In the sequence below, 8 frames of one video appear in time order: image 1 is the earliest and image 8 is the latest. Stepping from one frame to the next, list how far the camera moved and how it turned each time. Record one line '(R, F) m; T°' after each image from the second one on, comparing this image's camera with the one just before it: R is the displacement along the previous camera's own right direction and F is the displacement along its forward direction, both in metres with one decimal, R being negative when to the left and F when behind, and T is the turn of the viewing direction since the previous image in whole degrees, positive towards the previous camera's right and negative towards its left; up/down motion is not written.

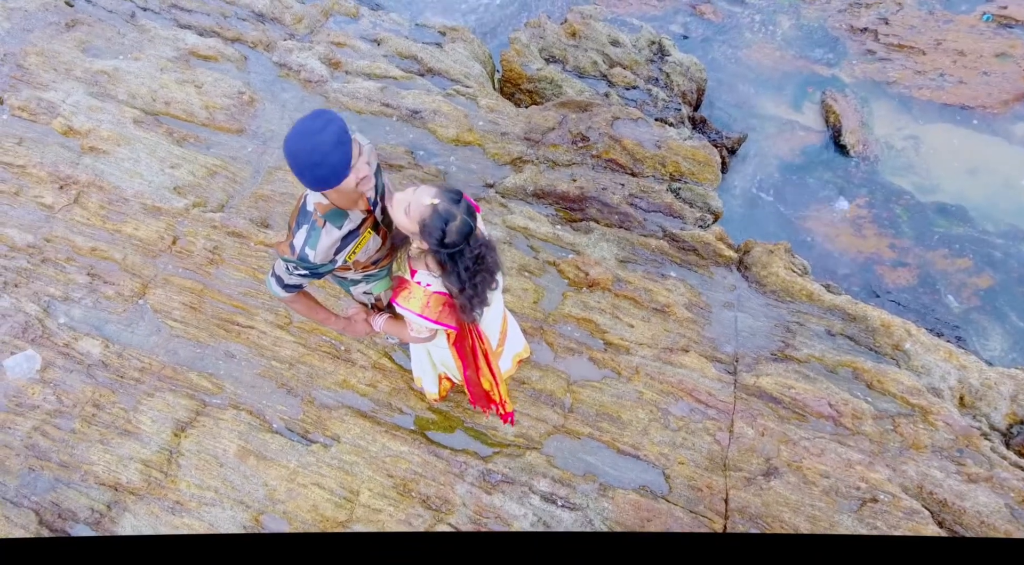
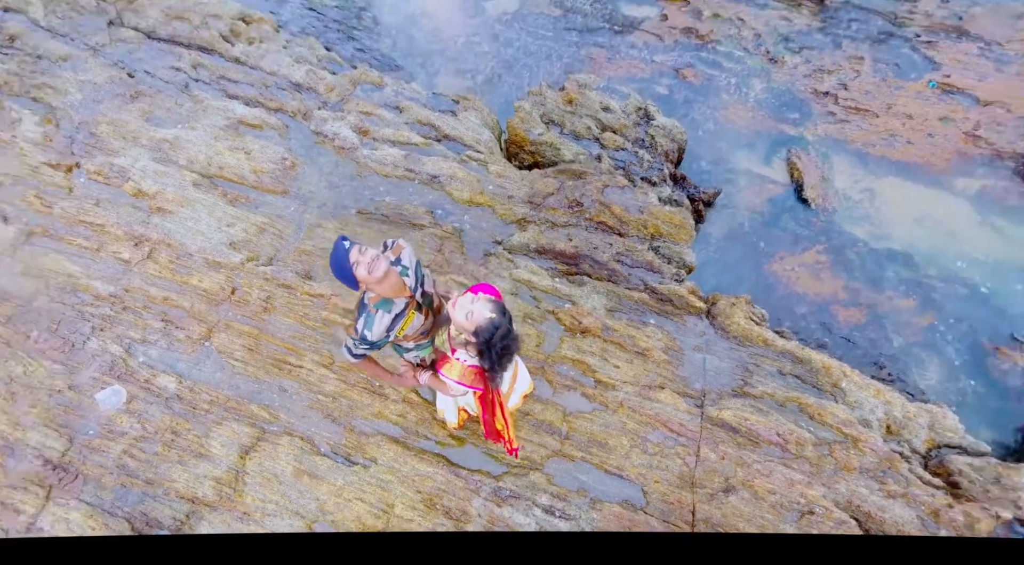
(0.0, -0.9) m; 0°
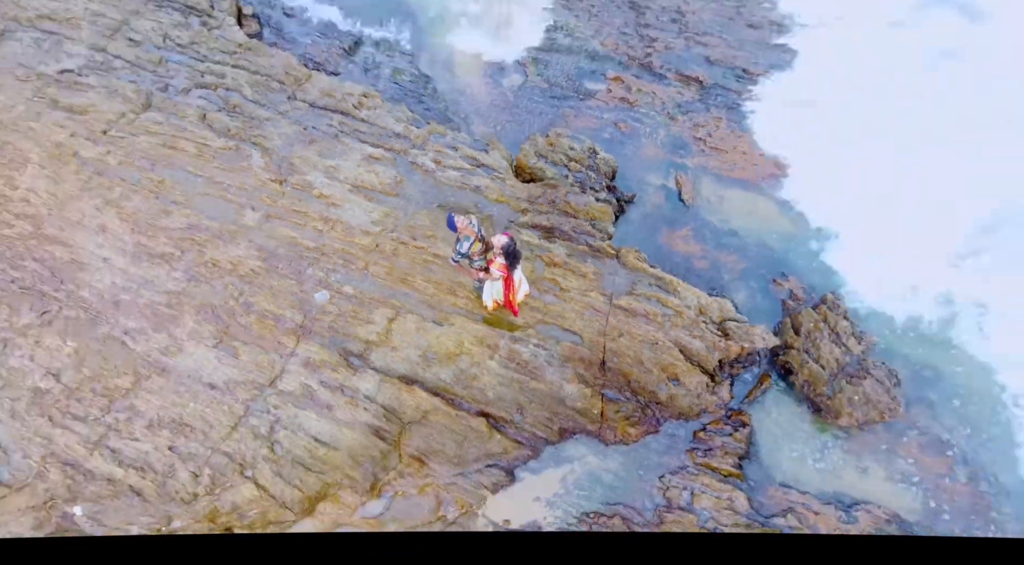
(-0.1, -5.4) m; 0°
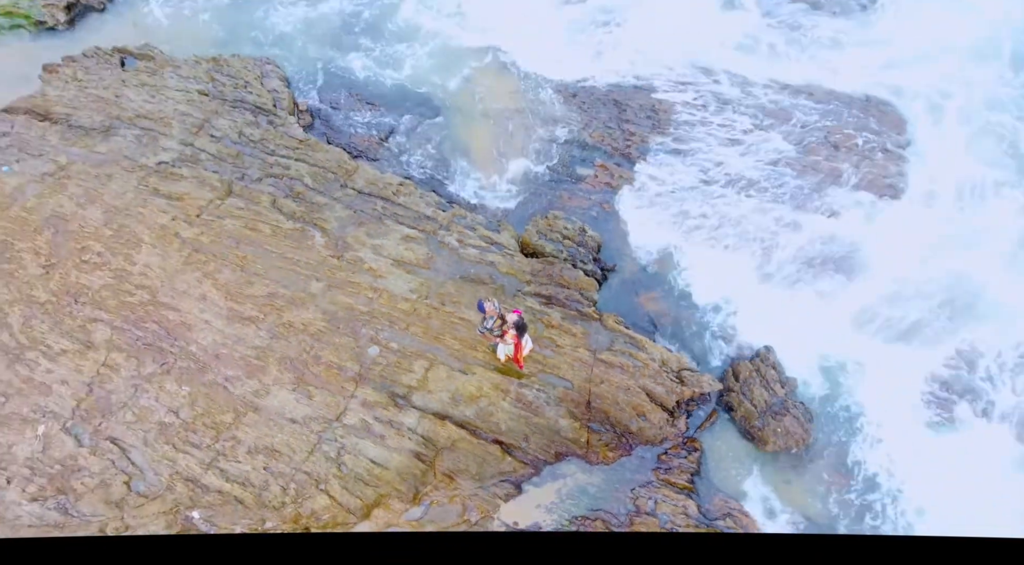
(-0.1, -3.2) m; 0°
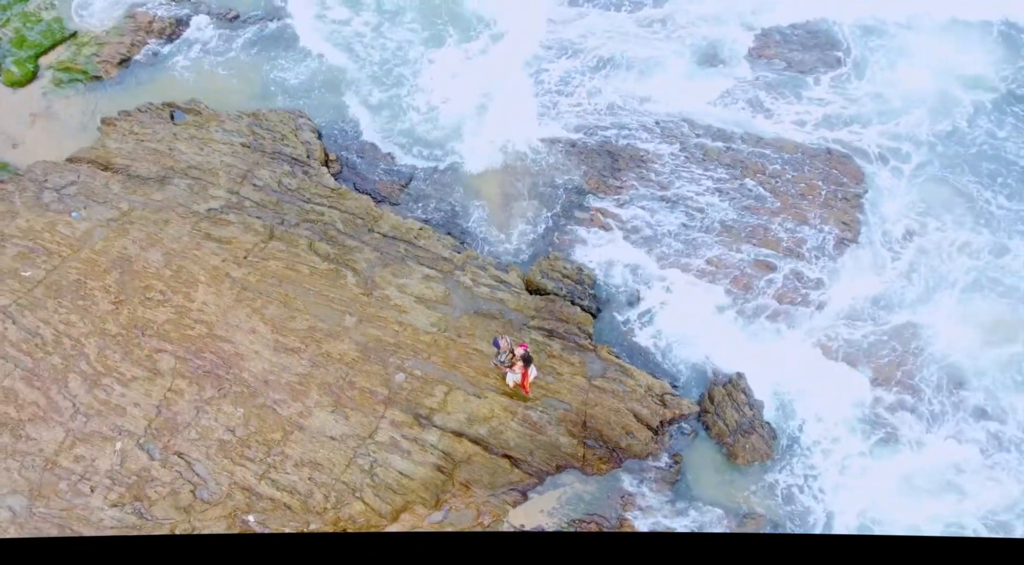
(-0.1, -2.3) m; 0°
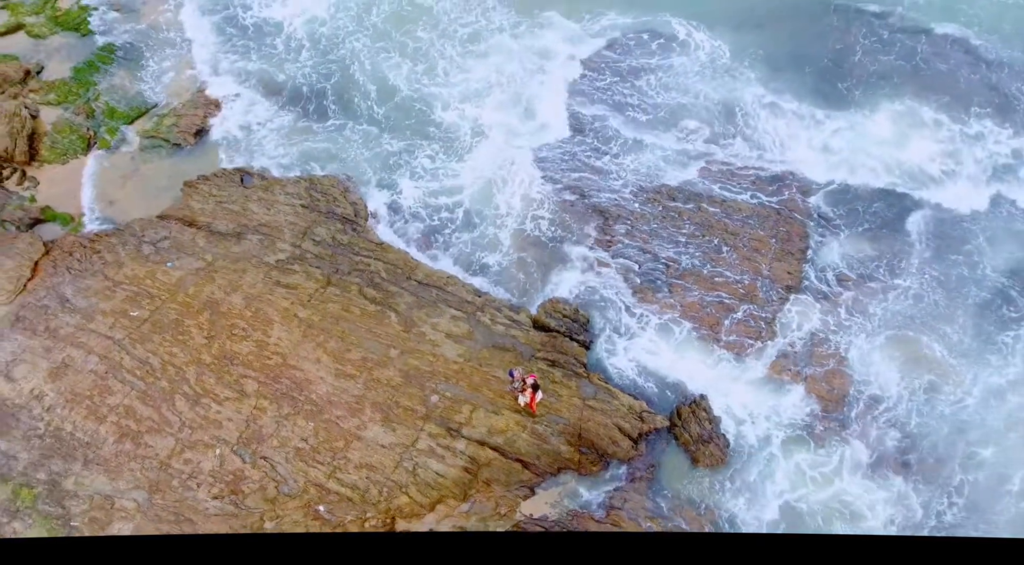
(-0.2, -4.4) m; 0°
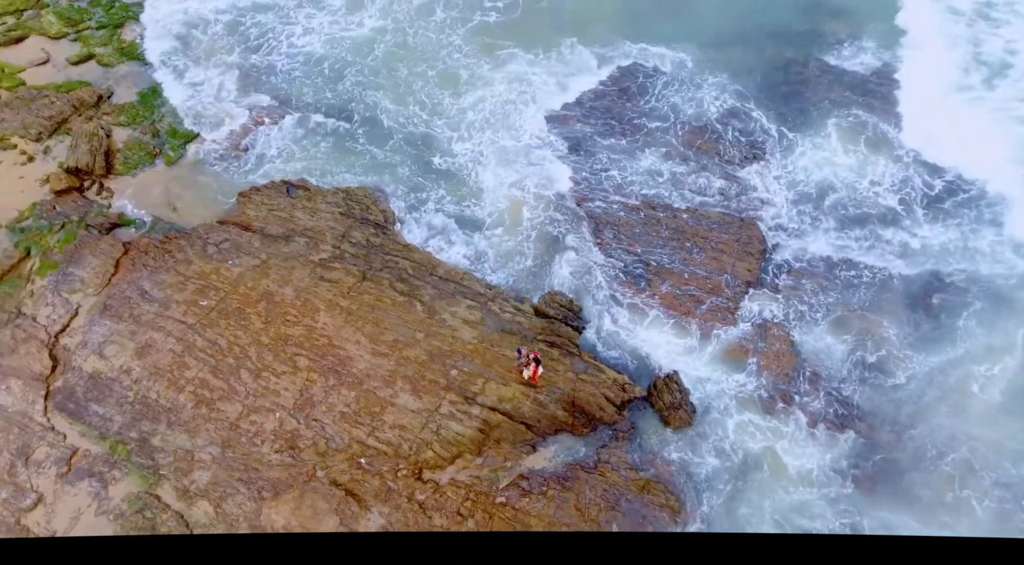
(-0.1, -4.4) m; 0°
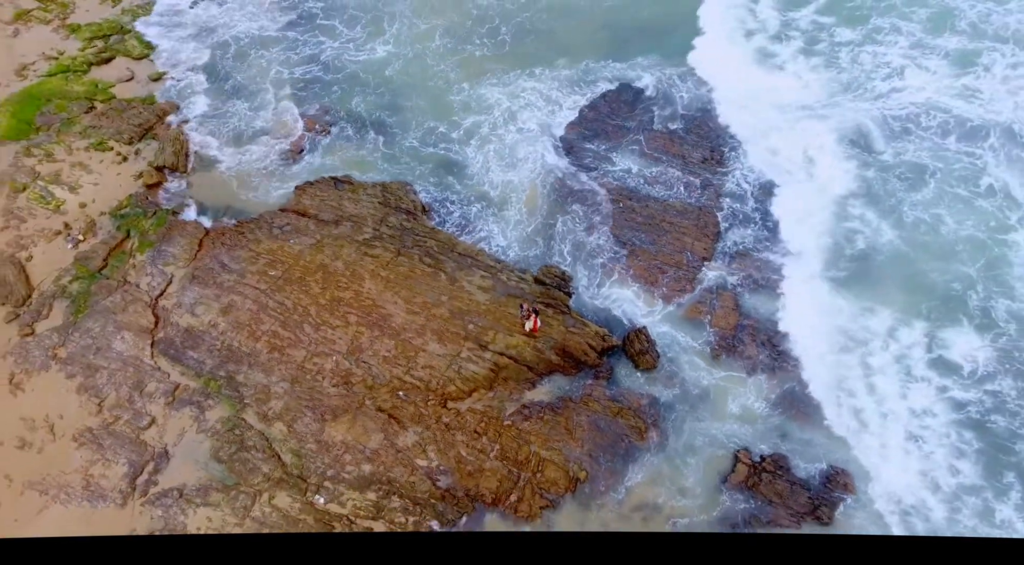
(-0.1, -6.9) m; 0°
